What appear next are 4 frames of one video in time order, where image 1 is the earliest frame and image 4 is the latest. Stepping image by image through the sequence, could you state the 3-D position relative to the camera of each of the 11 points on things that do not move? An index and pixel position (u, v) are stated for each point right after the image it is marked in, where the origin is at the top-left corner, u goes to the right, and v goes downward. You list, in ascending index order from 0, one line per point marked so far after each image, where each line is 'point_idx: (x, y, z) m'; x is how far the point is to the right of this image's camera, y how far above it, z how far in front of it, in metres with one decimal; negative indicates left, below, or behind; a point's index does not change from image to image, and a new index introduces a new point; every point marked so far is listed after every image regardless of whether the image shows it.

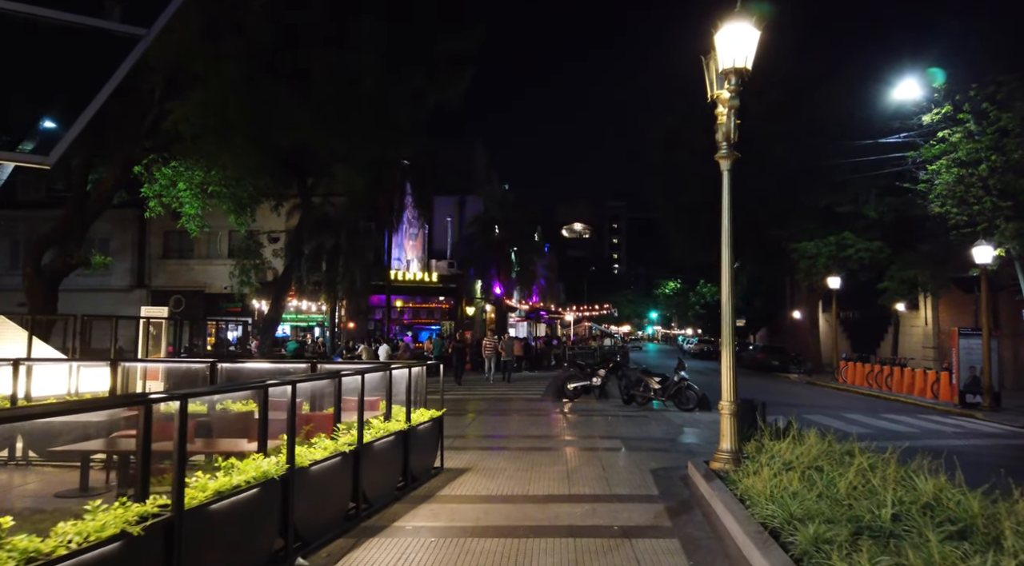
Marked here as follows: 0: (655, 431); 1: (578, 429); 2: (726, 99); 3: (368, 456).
0: (+2.3, -2.4, +11.4) m
1: (+1.2, -2.5, +11.7) m
2: (+2.3, +1.9, +7.4) m
3: (-1.2, -1.5, +6.0) m
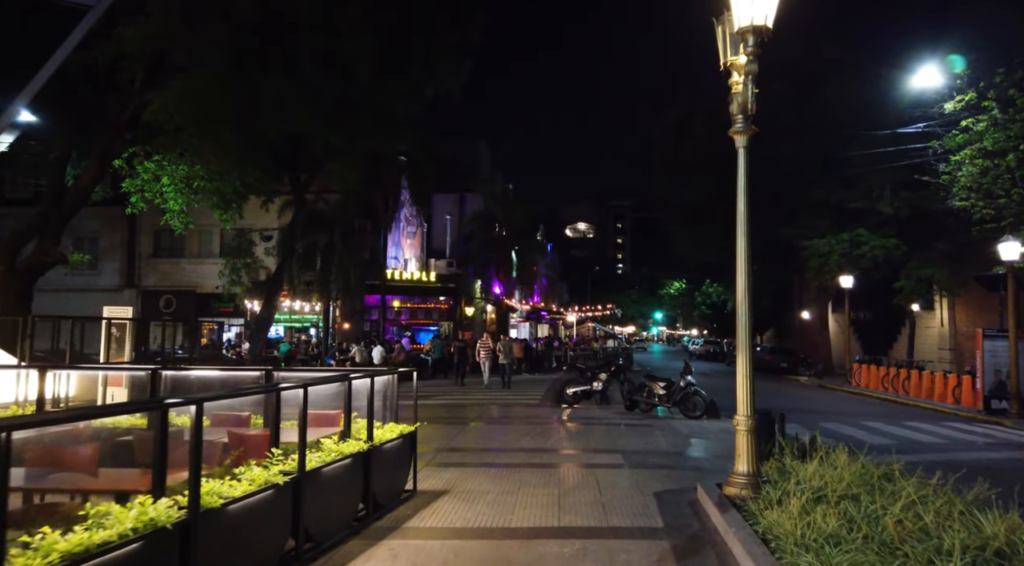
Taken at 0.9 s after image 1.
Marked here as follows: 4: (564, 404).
0: (+2.2, -2.4, +10.4) m
1: (+1.0, -2.4, +10.7) m
2: (+2.1, +2.0, +6.4) m
3: (-1.4, -1.4, +5.0) m
4: (+1.2, -2.9, +16.7) m
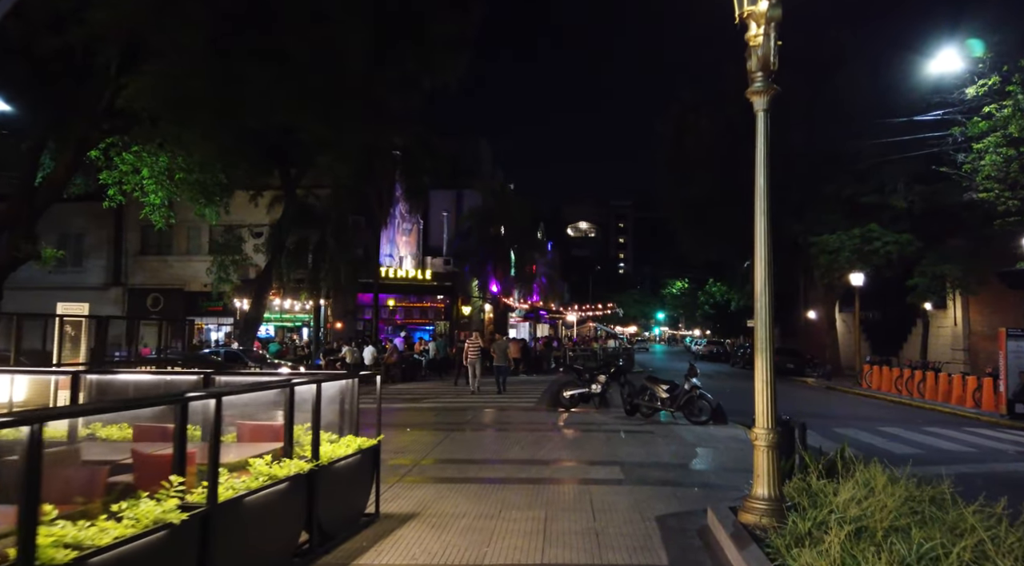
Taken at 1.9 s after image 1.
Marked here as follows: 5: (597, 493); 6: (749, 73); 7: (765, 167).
0: (+2.0, -2.3, +9.4) m
1: (+0.8, -2.3, +9.7) m
2: (+1.9, +2.1, +5.4) m
3: (-1.6, -1.3, +4.0) m
4: (+1.1, -2.8, +15.7) m
5: (+0.8, -2.1, +7.0) m
6: (+1.9, +1.7, +5.6) m
7: (+2.0, +0.9, +5.6) m
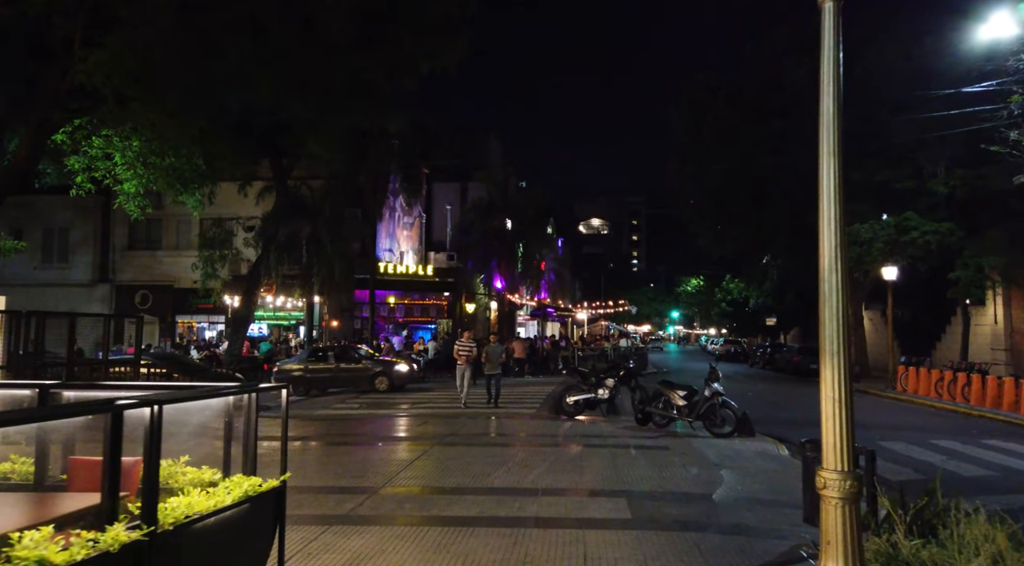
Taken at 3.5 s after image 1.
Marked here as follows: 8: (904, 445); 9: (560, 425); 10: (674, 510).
0: (+1.8, -2.2, +7.6) m
1: (+0.7, -2.2, +7.9) m
2: (+1.6, +2.2, +3.6) m
3: (-1.9, -1.2, +2.3) m
4: (+1.0, -2.7, +13.9) m
5: (+0.6, -2.0, +5.3) m
6: (+1.6, +1.8, +3.8) m
7: (+1.8, +1.1, +3.9) m
8: (+6.6, -2.7, +11.7) m
9: (+0.8, -2.6, +12.7) m
10: (+1.5, -2.1, +6.3) m
